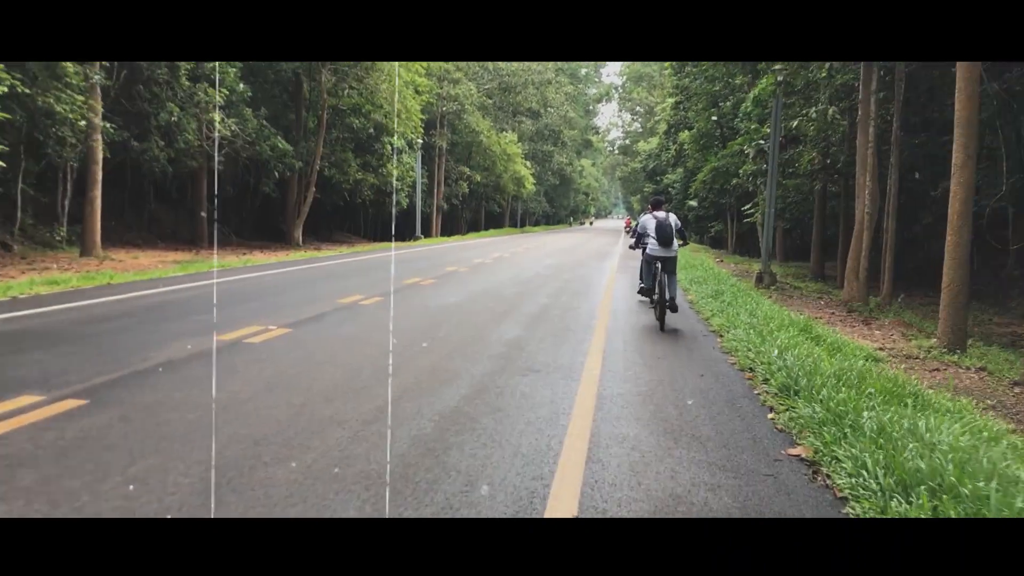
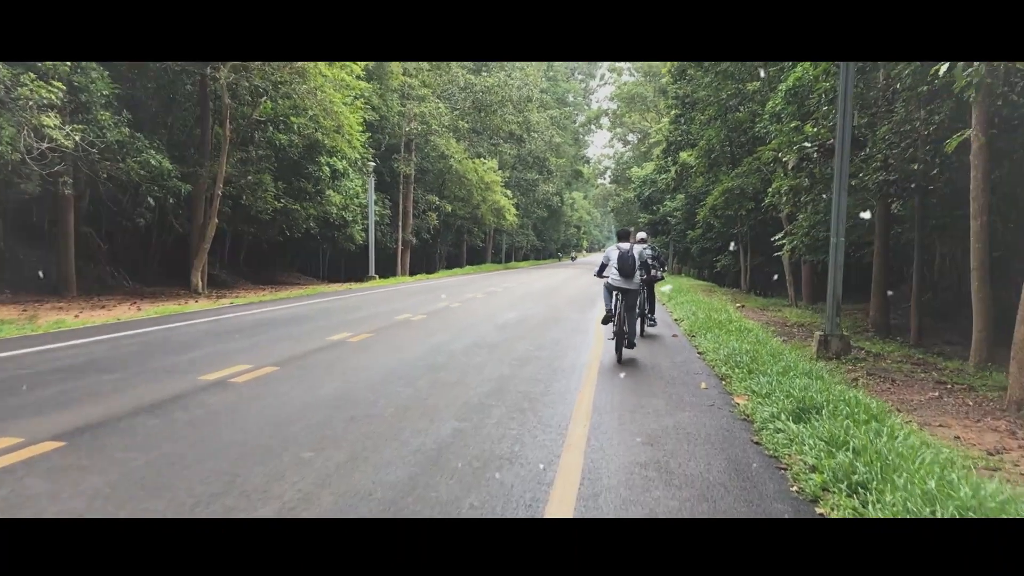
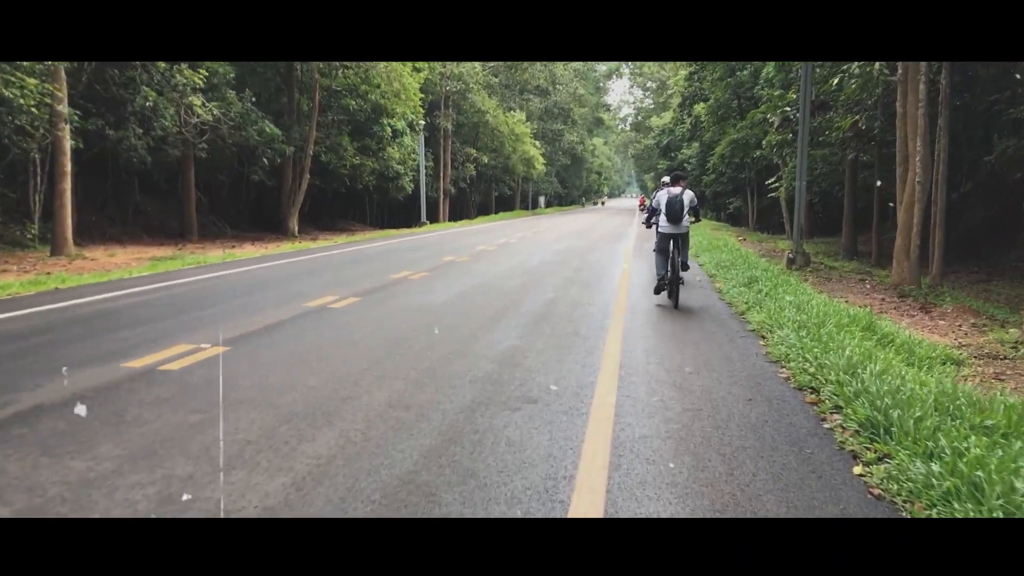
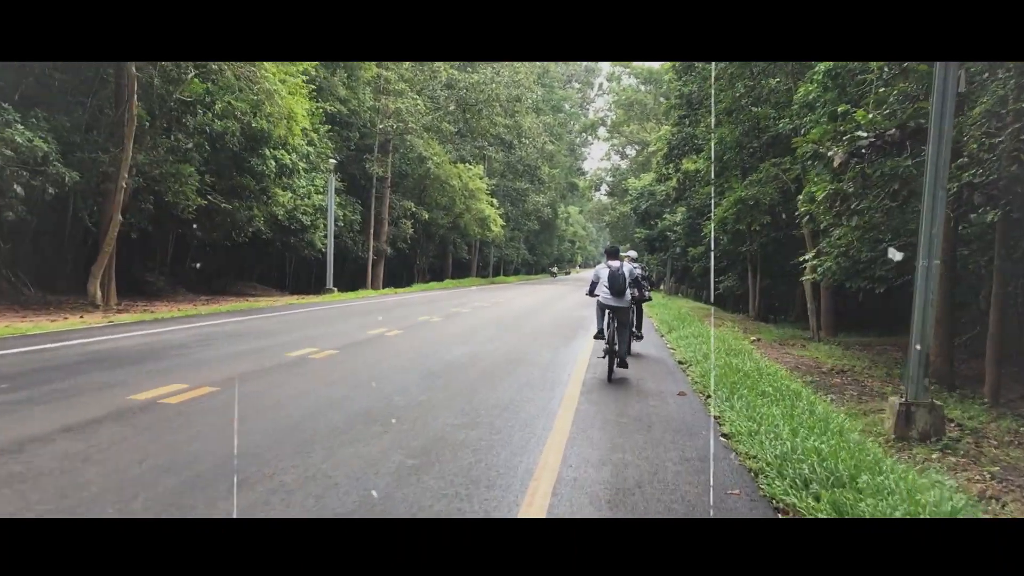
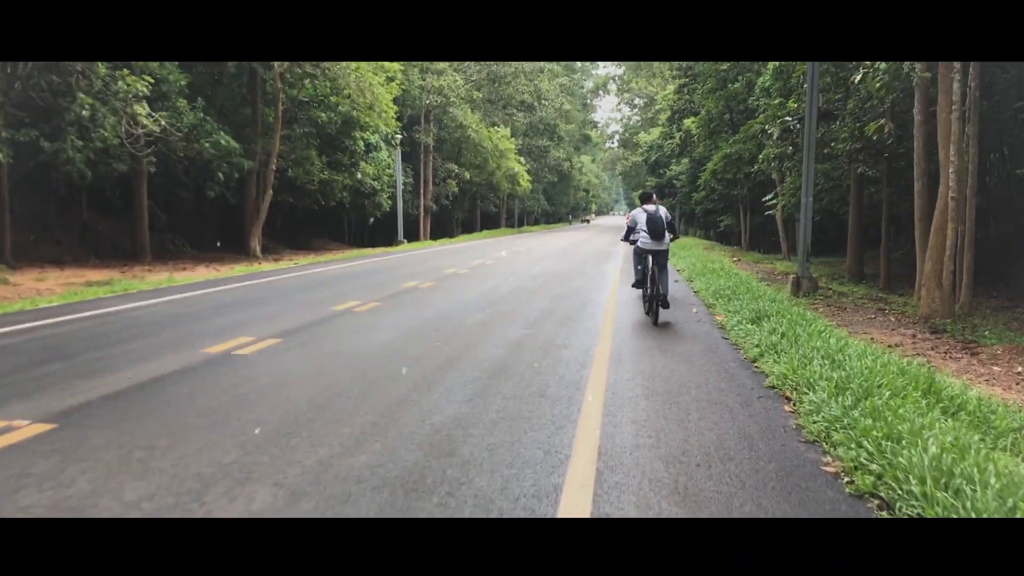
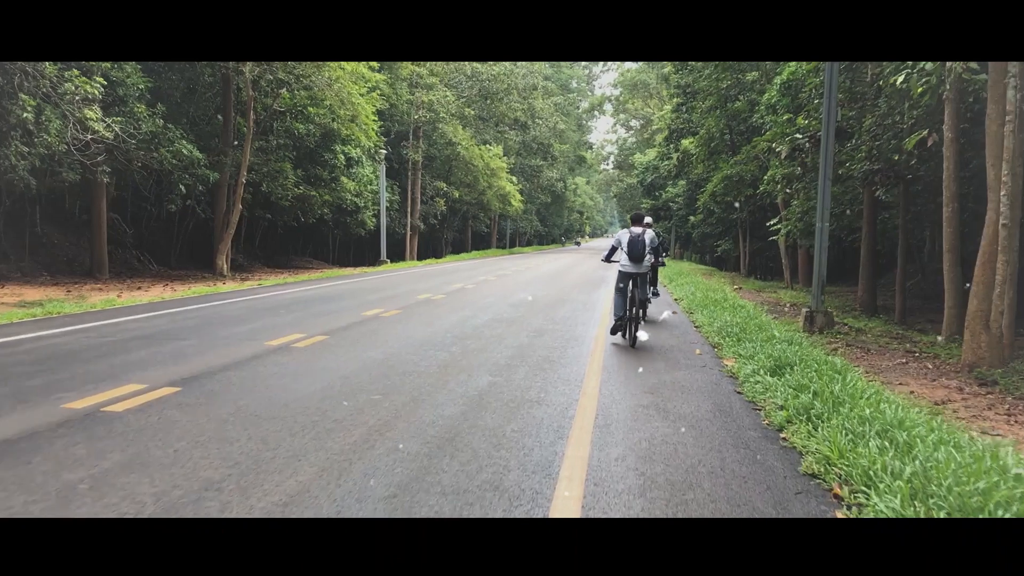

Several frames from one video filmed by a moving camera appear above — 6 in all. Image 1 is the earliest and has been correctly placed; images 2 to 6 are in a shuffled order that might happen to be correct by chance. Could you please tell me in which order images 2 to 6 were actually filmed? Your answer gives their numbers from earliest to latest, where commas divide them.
3, 5, 6, 2, 4
